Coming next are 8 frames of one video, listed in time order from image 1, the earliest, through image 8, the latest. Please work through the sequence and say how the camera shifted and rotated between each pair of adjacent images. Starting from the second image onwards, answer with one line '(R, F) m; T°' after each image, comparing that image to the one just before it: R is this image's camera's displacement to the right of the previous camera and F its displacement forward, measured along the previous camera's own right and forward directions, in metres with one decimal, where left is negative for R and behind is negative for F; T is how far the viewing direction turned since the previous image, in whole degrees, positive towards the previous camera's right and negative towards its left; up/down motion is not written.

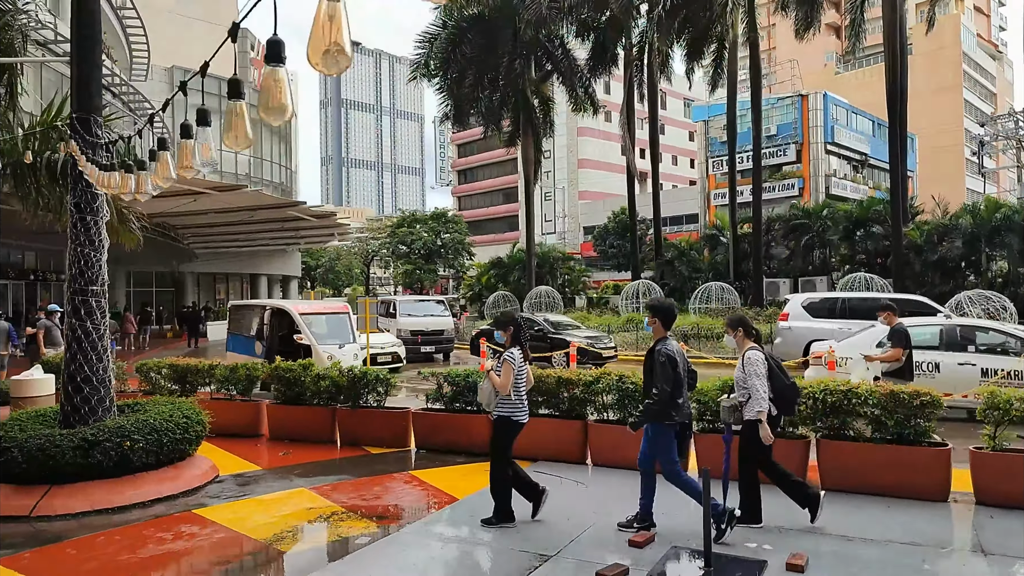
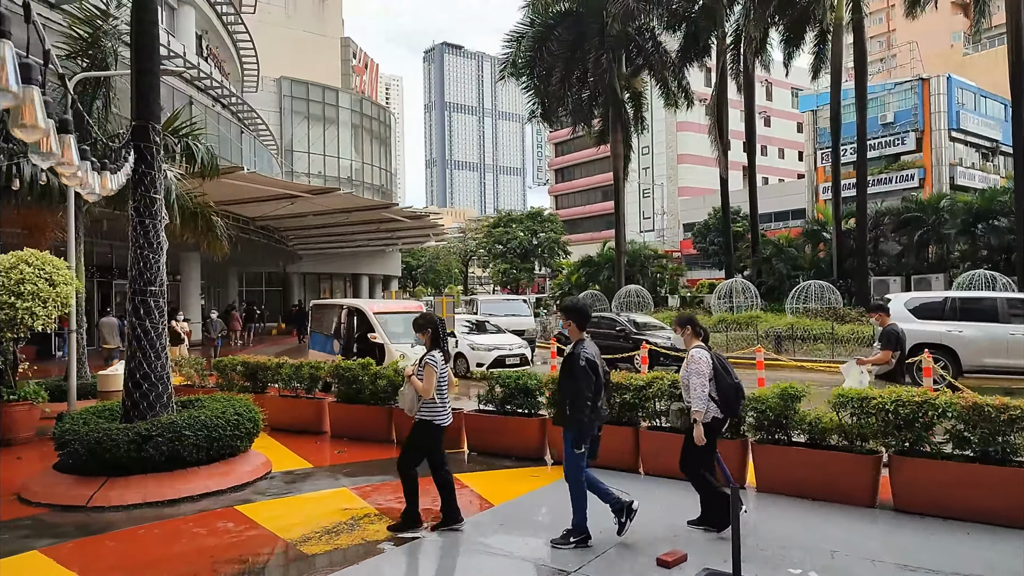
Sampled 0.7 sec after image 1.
(+0.5, +0.3) m; -8°
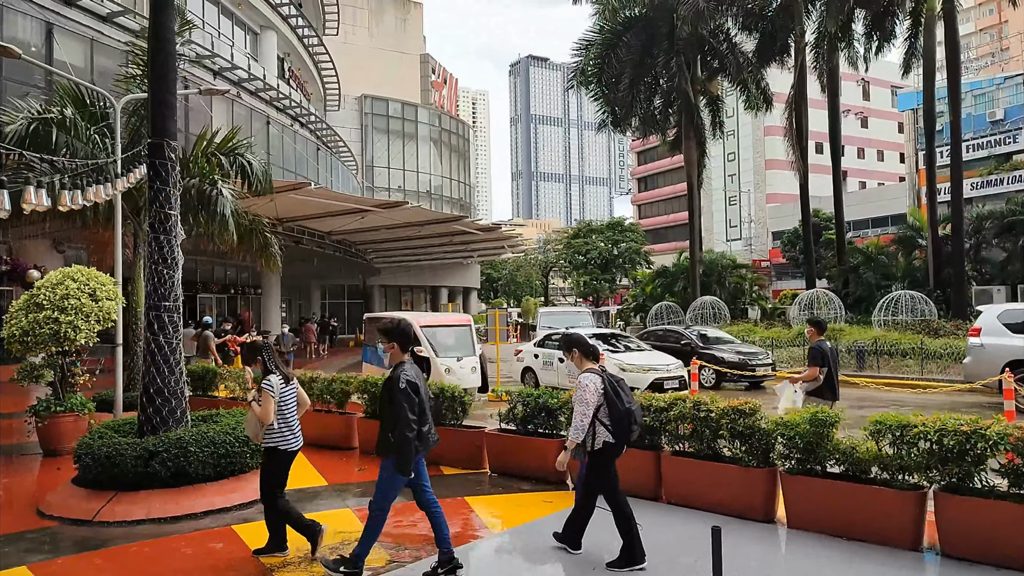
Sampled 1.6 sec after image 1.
(+0.7, +0.4) m; -7°
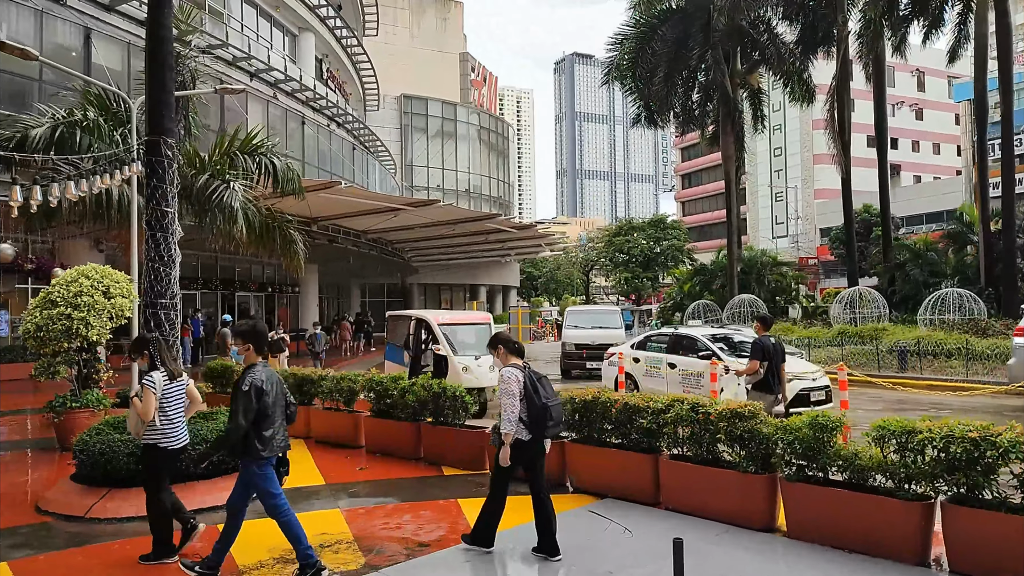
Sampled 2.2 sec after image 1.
(+0.5, +0.2) m; -4°
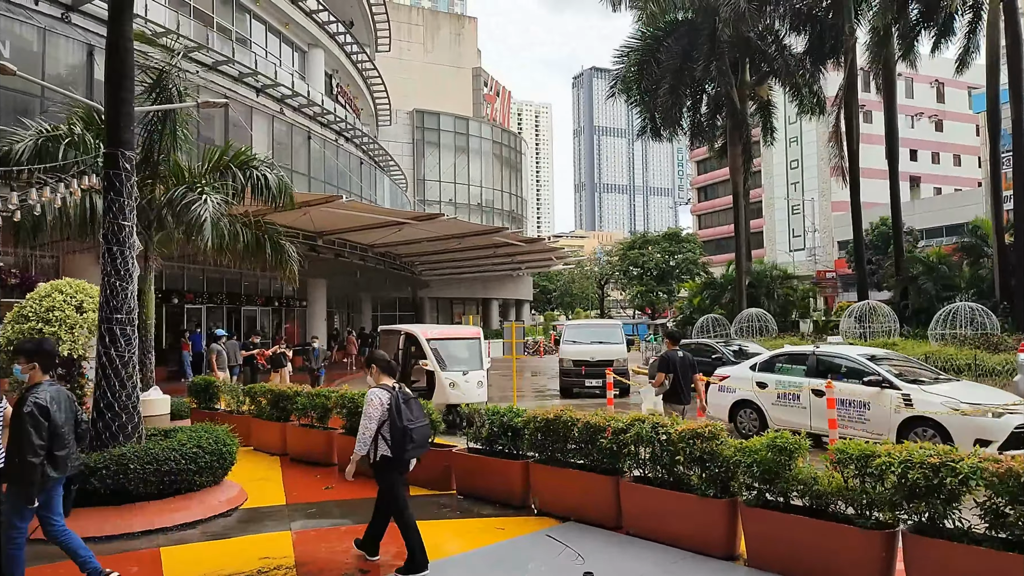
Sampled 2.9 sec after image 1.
(+0.5, +0.2) m; -2°
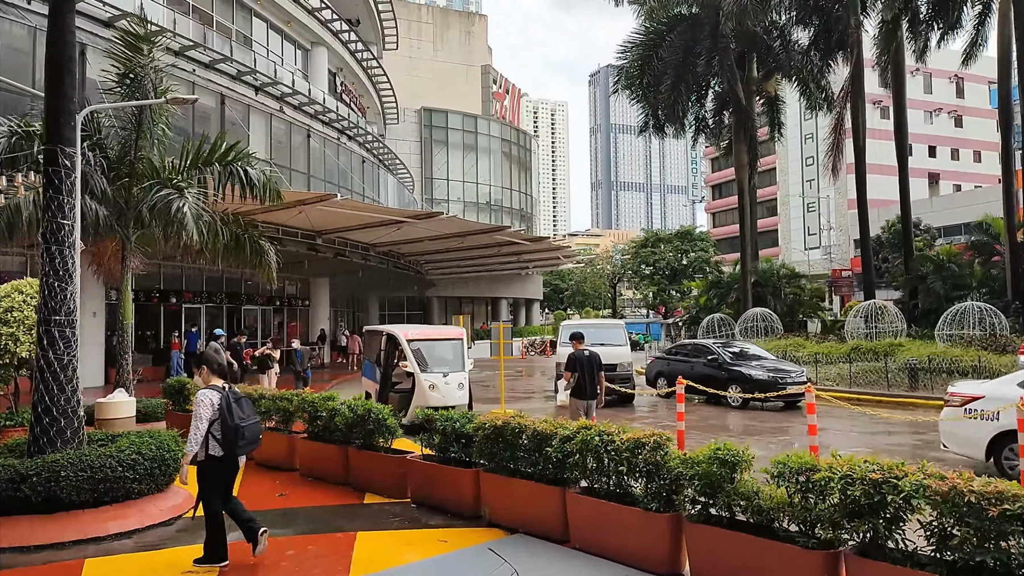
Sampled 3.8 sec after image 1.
(+0.6, +0.3) m; -1°
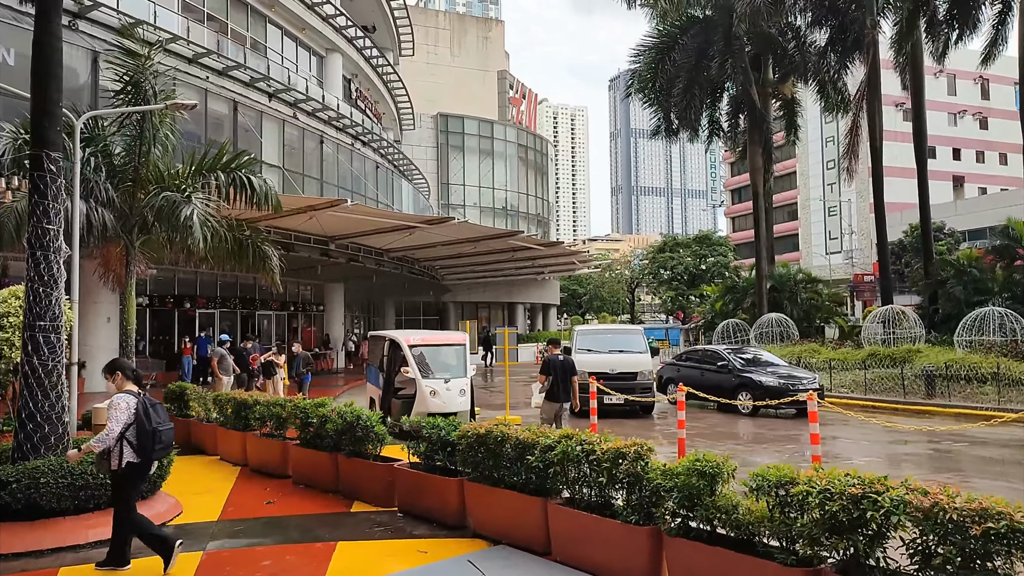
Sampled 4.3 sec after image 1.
(+0.3, +0.1) m; -2°
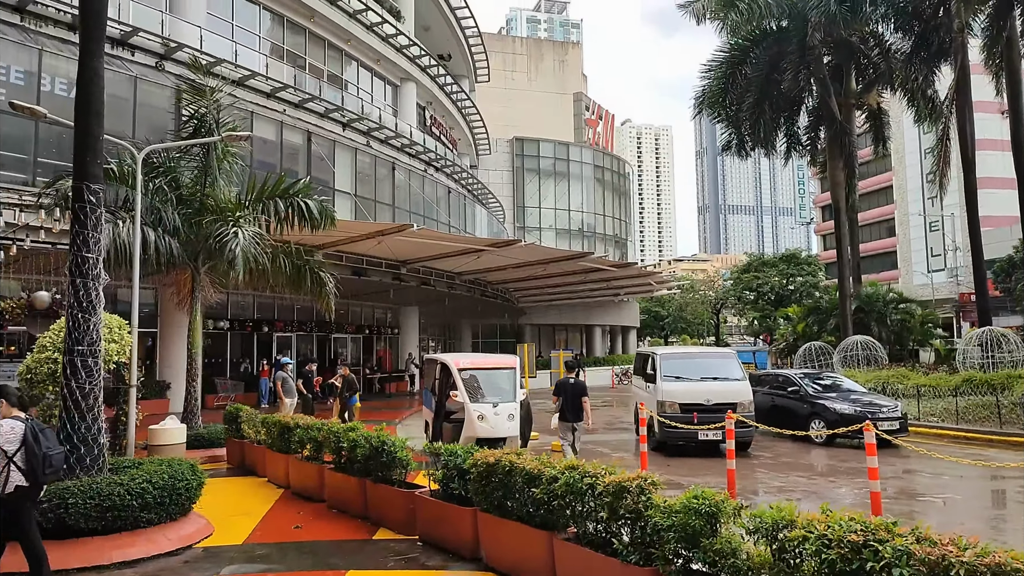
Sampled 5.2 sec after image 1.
(+0.6, +0.2) m; -7°
